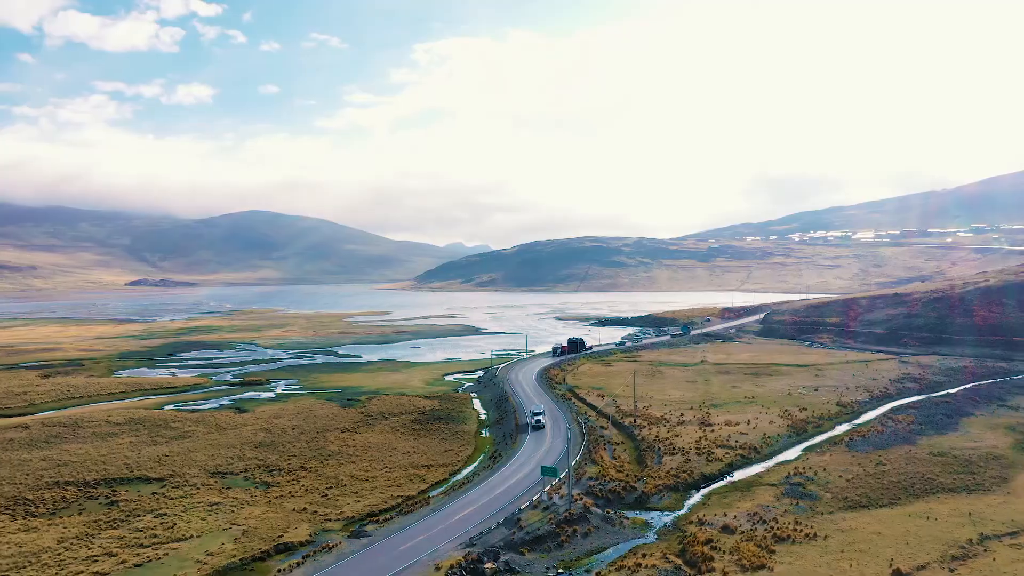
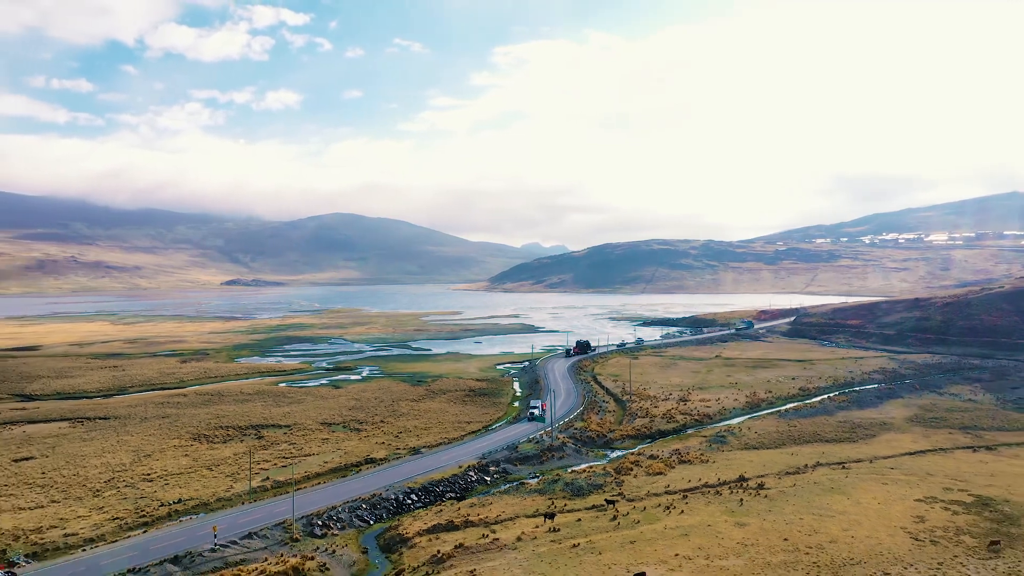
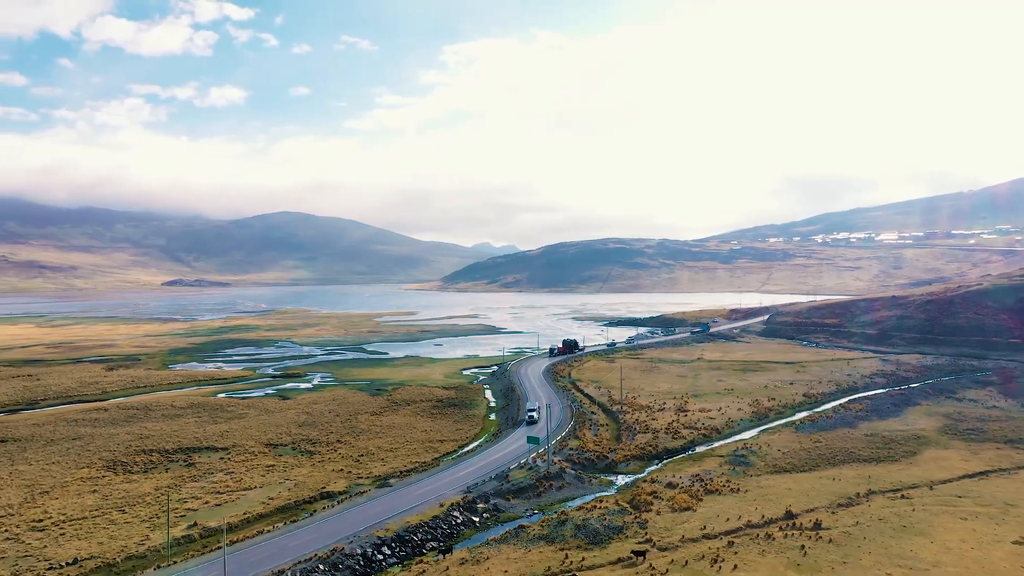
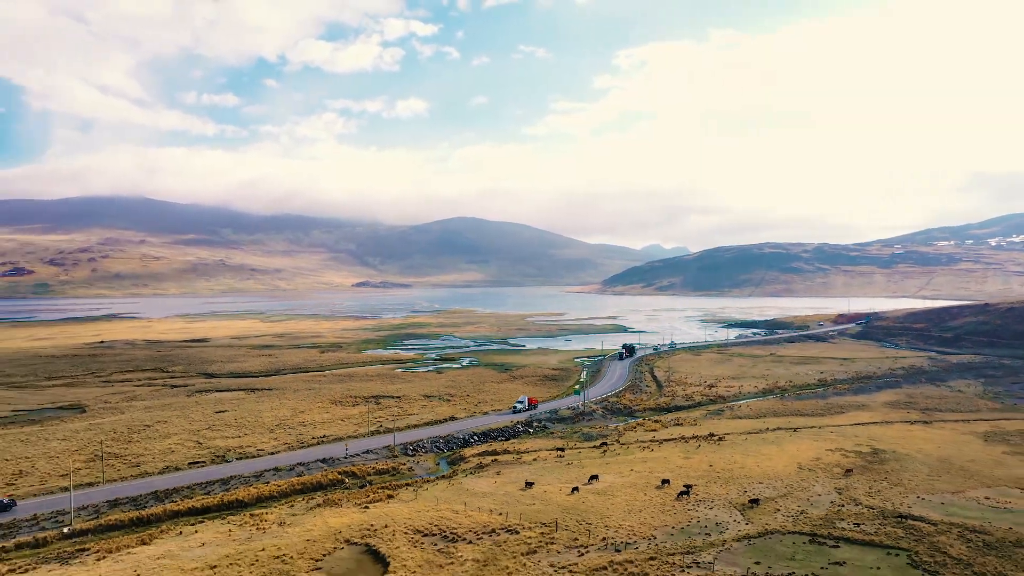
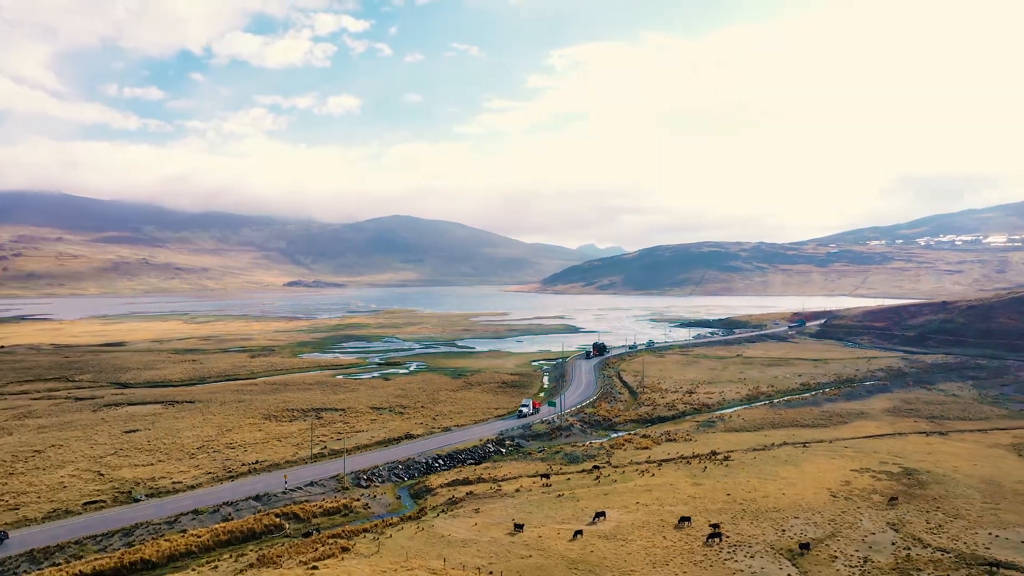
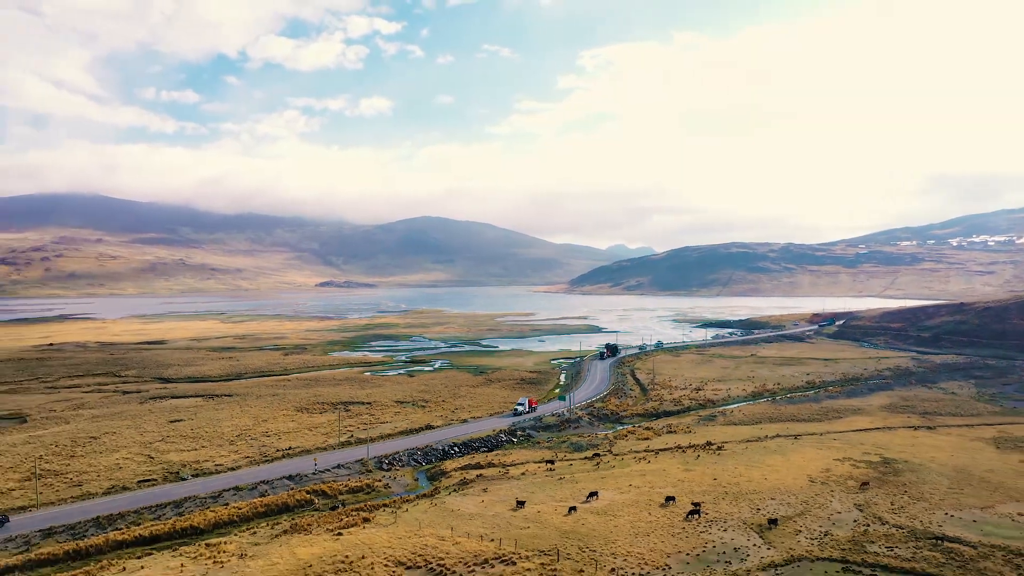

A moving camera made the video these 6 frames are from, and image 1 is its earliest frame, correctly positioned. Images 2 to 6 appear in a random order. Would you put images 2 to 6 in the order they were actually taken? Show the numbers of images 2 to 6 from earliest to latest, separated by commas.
3, 2, 5, 6, 4
